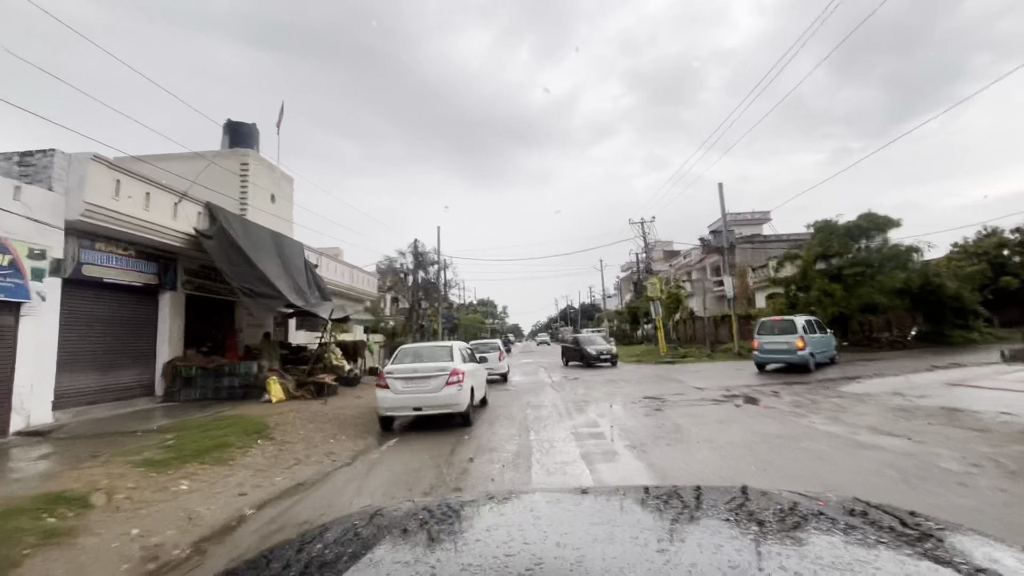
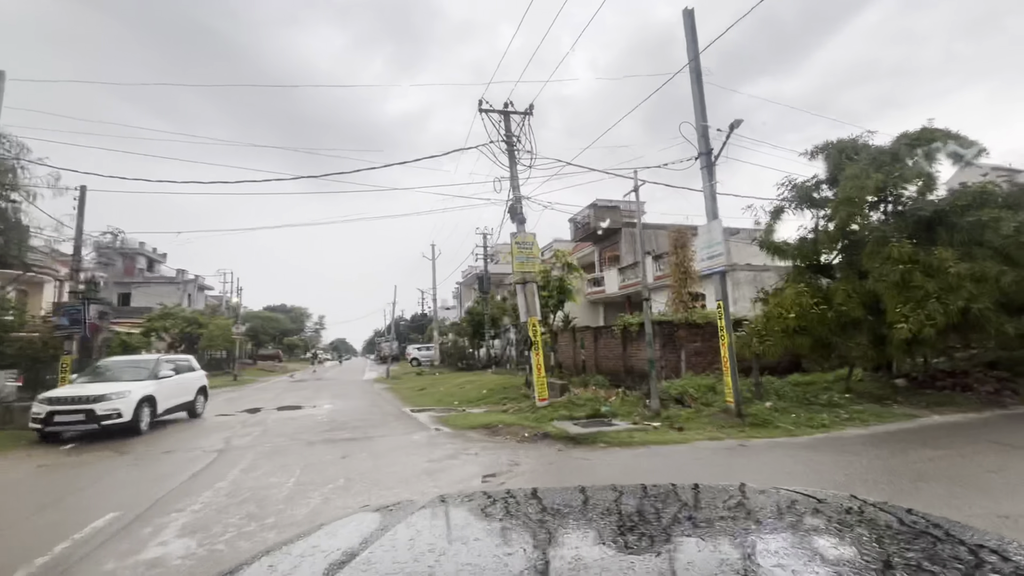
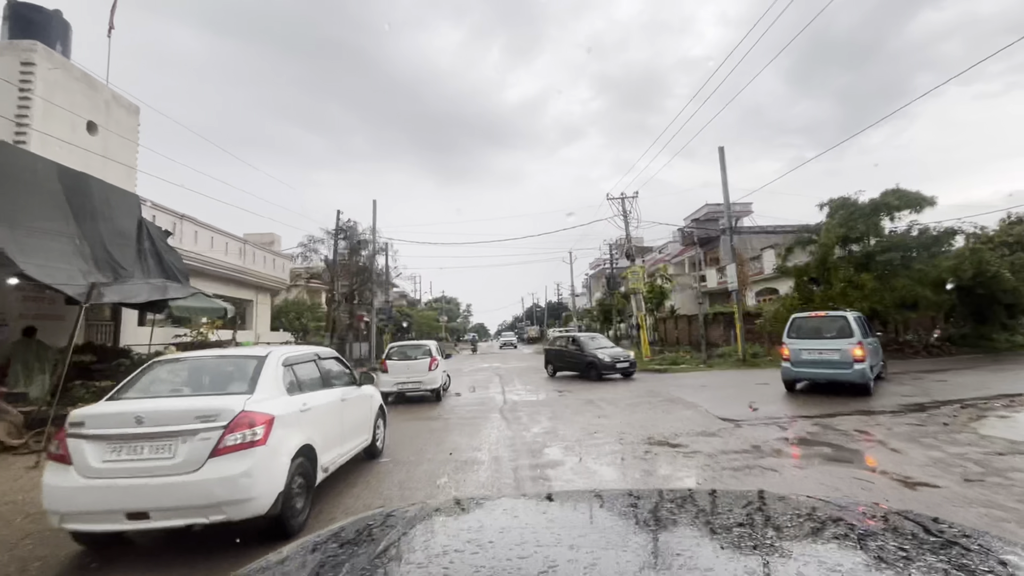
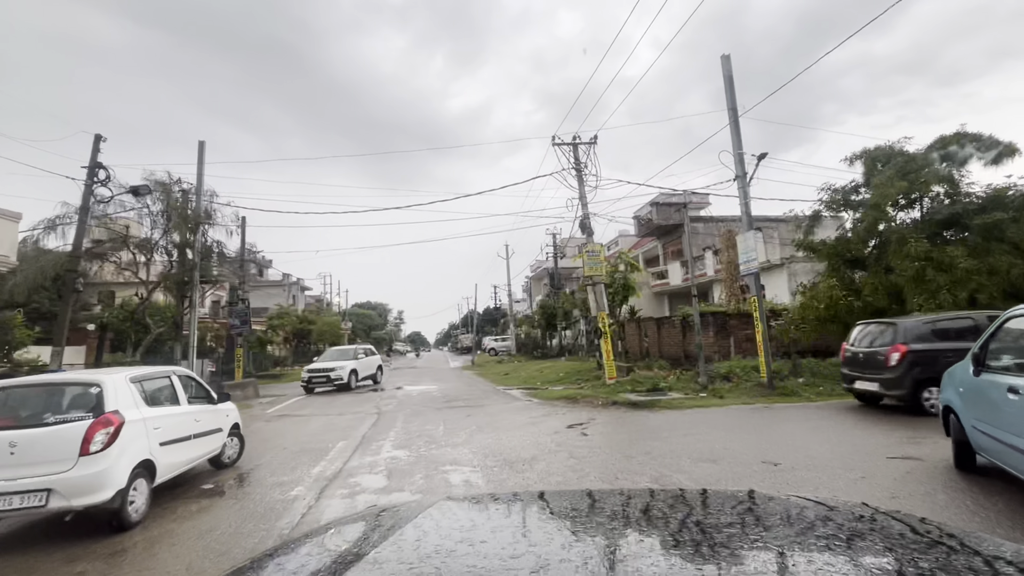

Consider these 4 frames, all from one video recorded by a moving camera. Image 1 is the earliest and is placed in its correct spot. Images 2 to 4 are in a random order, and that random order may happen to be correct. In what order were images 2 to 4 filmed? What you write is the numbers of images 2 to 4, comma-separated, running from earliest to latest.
3, 4, 2
